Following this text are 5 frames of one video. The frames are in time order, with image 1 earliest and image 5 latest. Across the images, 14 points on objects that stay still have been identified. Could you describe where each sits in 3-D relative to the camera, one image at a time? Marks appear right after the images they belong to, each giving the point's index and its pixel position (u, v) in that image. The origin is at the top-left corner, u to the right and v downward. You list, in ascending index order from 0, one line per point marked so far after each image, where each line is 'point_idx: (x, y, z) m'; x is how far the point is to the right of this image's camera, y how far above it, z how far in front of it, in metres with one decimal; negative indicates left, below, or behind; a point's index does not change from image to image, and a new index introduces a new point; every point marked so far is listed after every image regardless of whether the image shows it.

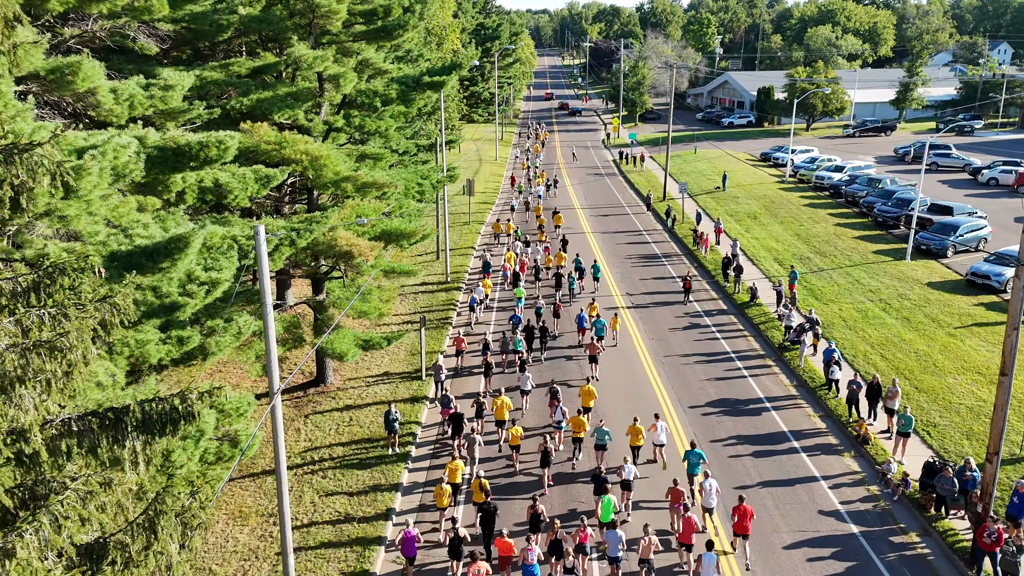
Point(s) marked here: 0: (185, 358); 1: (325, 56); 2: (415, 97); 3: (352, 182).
0: (-6.3, -1.4, +14.0) m
1: (-4.4, +5.4, +16.8) m
2: (-2.6, +5.1, +19.4) m
3: (-3.8, +2.4, +16.7) m
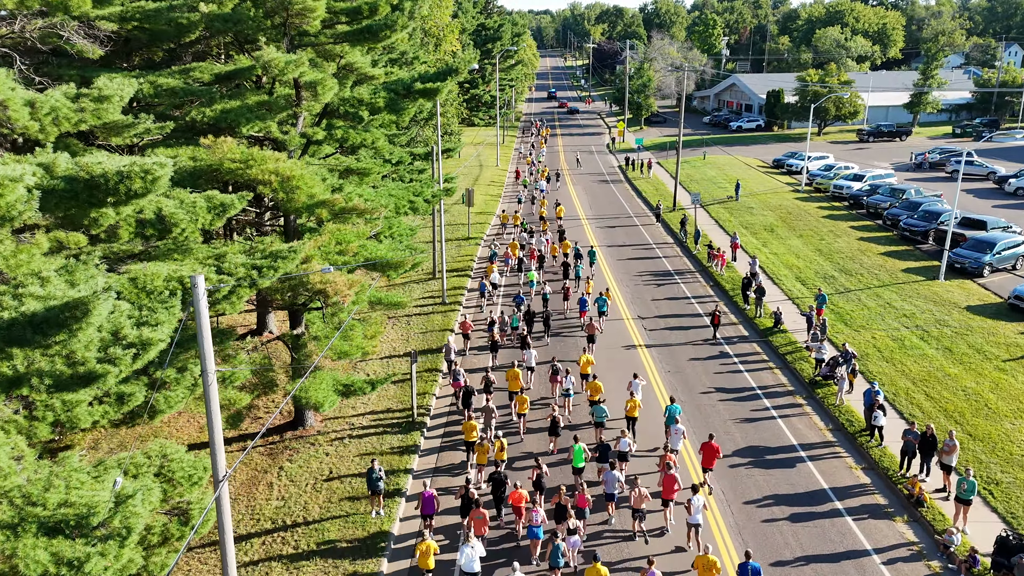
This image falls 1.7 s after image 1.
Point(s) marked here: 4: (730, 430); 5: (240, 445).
0: (-6.3, -2.1, +11.8) m
1: (-4.3, +4.6, +14.7) m
2: (-2.6, +4.3, +17.2) m
3: (-3.7, +1.6, +14.6) m
4: (+5.5, -3.6, +18.0) m
5: (-6.5, -3.8, +17.1) m
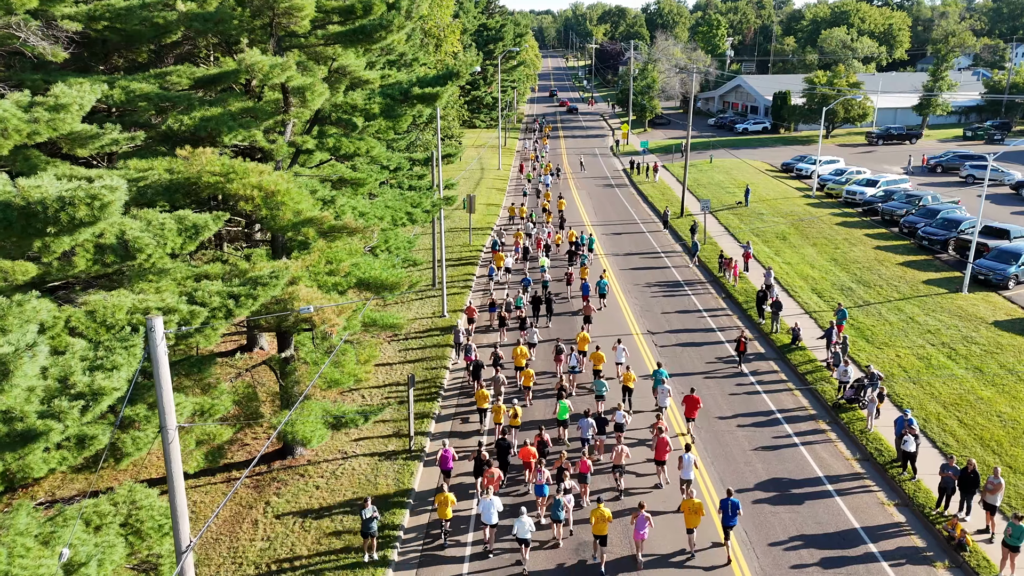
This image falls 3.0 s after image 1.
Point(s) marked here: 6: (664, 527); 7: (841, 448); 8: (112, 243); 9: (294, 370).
0: (-6.2, -2.6, +10.6) m
1: (-4.2, +4.2, +13.5) m
2: (-2.5, +3.9, +16.0) m
3: (-3.6, +1.2, +13.4) m
4: (+5.6, -4.0, +16.7) m
5: (-6.3, -4.2, +15.9) m
6: (+3.1, -4.8, +14.5) m
7: (+7.9, -3.8, +17.3) m
8: (-5.2, +0.6, +9.3) m
9: (-4.5, -1.7, +14.7) m
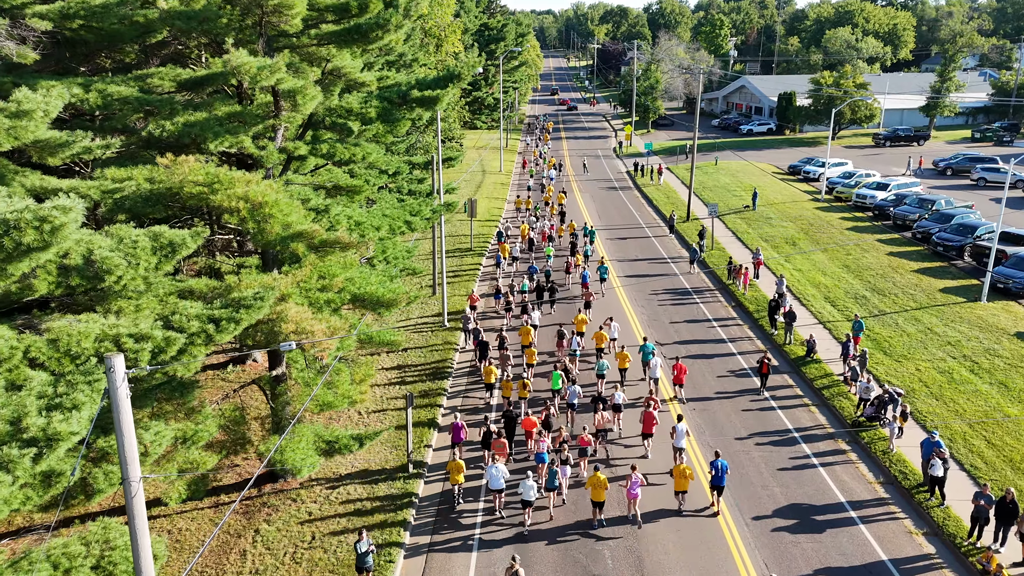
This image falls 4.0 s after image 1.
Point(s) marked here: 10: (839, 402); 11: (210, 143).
0: (-6.1, -2.9, +9.7) m
1: (-4.1, +3.9, +12.6) m
2: (-2.4, +3.6, +15.1) m
3: (-3.5, +0.9, +12.5) m
4: (+5.7, -4.3, +15.8) m
5: (-6.3, -4.5, +15.1) m
6: (+3.2, -5.1, +13.6) m
7: (+8.0, -4.2, +16.4) m
8: (-5.1, +0.3, +8.5) m
9: (-4.4, -2.0, +13.8) m
10: (+8.7, -3.0, +19.1) m
11: (-5.2, +2.5, +12.3) m
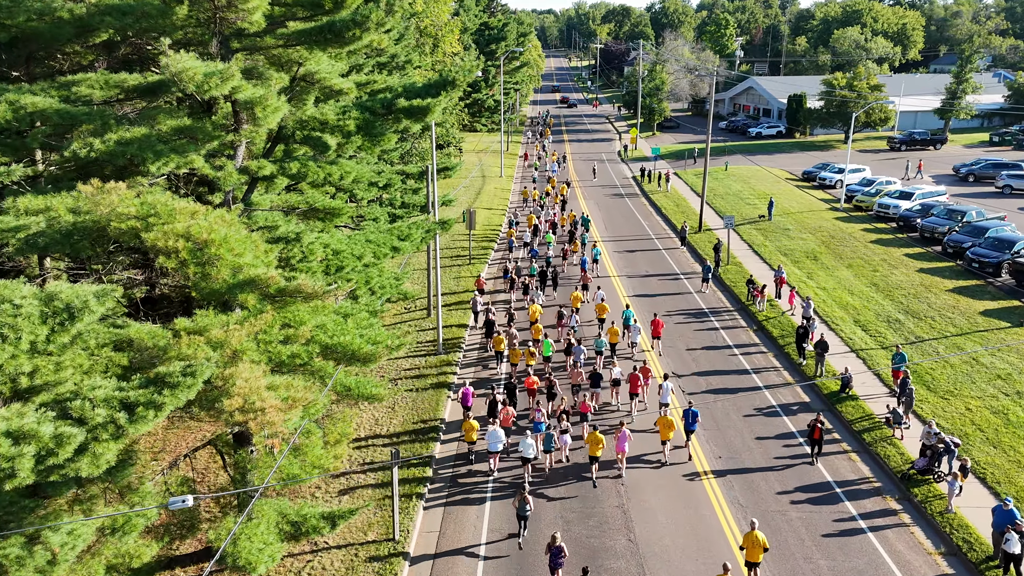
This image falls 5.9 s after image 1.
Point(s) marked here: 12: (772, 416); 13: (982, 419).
0: (-6.1, -3.6, +7.5) m
1: (-4.1, +3.1, +10.4) m
2: (-2.3, +2.8, +13.0) m
3: (-3.5, +0.1, +10.3) m
4: (+5.7, -5.1, +13.7) m
5: (-6.2, -5.2, +12.9) m
6: (+3.2, -5.8, +11.4) m
7: (+8.0, -4.9, +14.2) m
8: (-5.1, -0.5, +6.3) m
9: (-4.3, -2.7, +11.6) m
10: (+8.7, -3.8, +16.9) m
11: (-5.1, +1.7, +10.1) m
12: (+6.7, -3.3, +18.5) m
13: (+11.6, -3.2, +17.9) m
